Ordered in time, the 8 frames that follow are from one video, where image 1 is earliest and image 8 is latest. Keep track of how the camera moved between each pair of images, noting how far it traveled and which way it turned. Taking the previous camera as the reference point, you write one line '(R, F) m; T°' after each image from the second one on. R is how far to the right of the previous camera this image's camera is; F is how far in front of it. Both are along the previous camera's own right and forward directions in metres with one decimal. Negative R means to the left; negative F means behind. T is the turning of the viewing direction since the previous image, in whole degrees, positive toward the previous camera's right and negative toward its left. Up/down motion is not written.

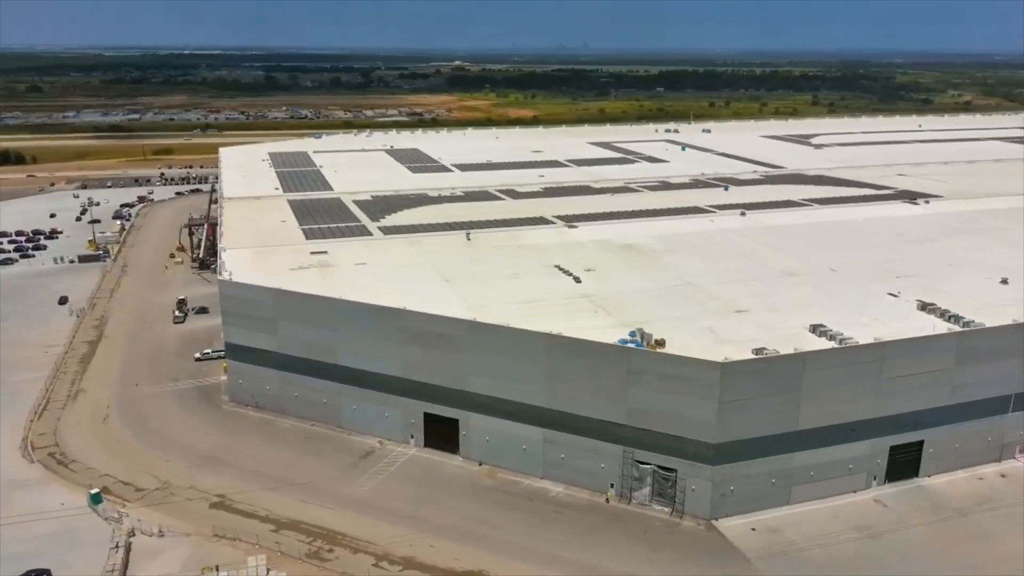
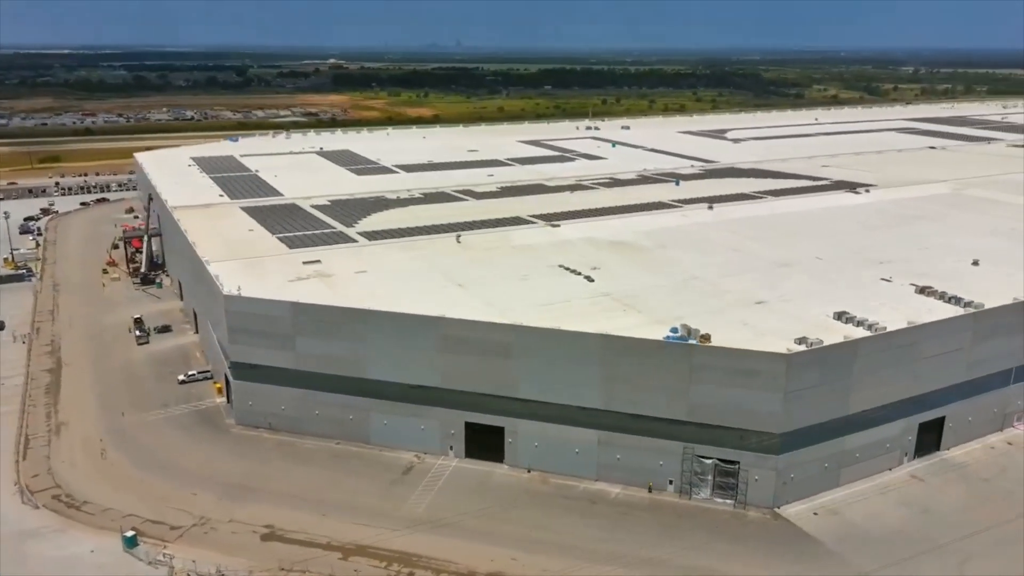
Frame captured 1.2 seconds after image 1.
(-4.9, +0.8) m; +8°
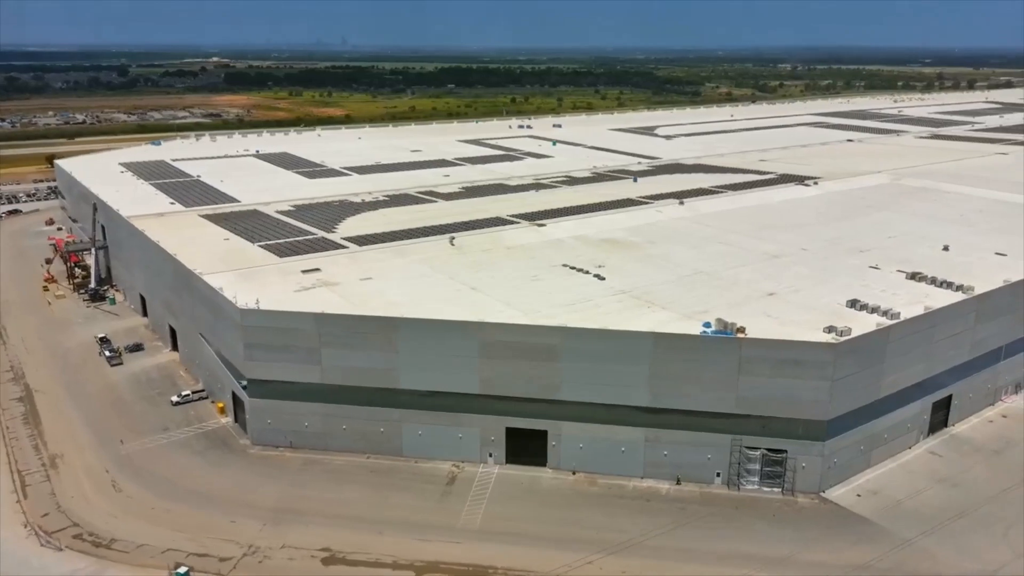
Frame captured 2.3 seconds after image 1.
(-4.3, +0.6) m; +7°
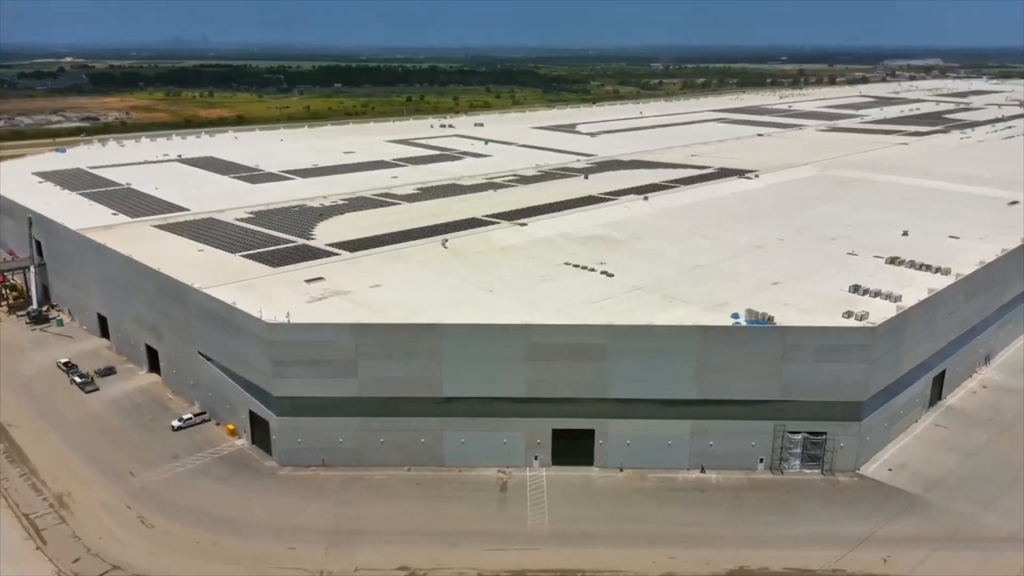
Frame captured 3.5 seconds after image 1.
(-4.8, +0.6) m; +8°
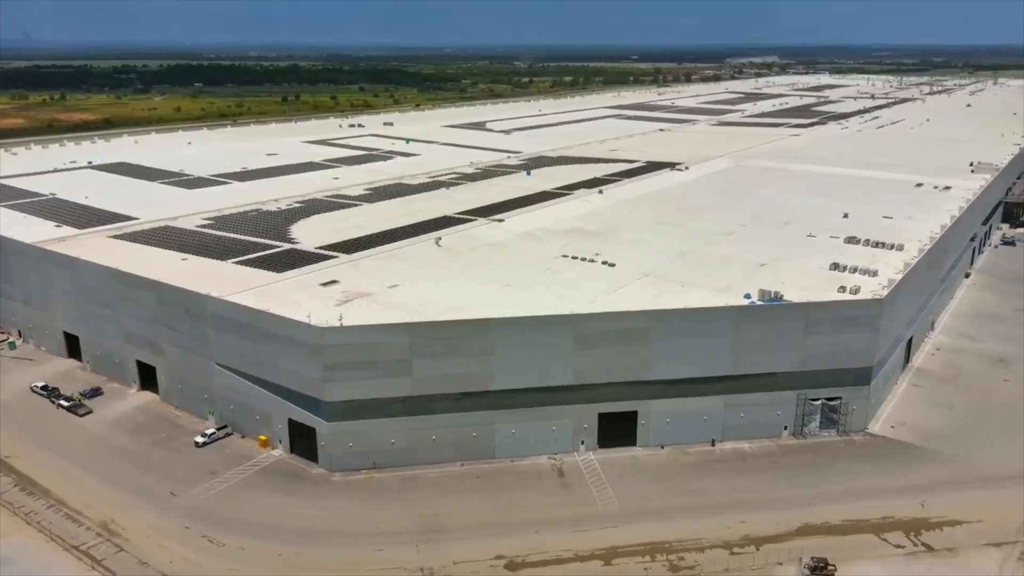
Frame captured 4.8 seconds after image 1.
(-5.5, -0.2) m; +10°
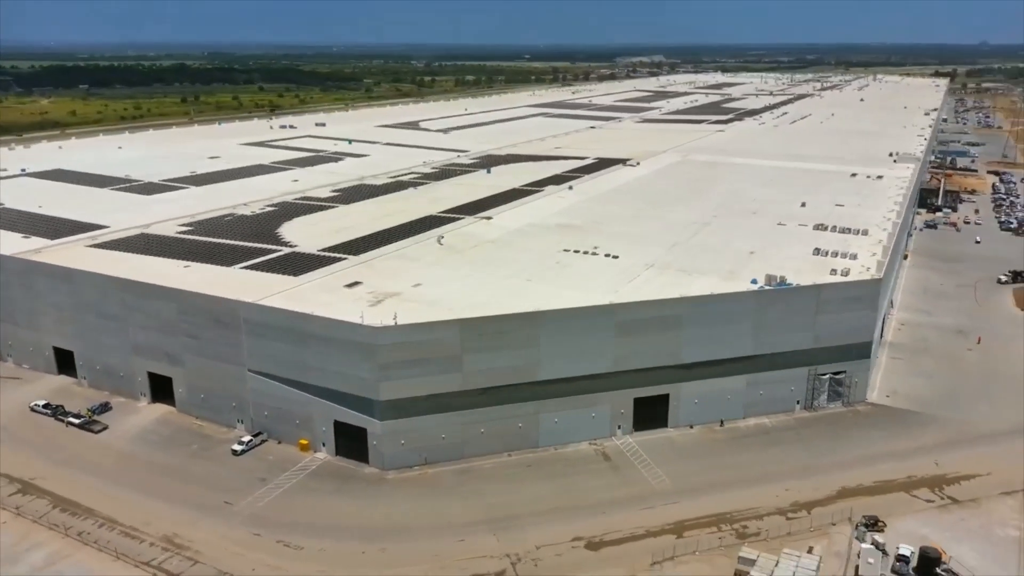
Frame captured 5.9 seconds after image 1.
(-4.5, -0.4) m; +7°
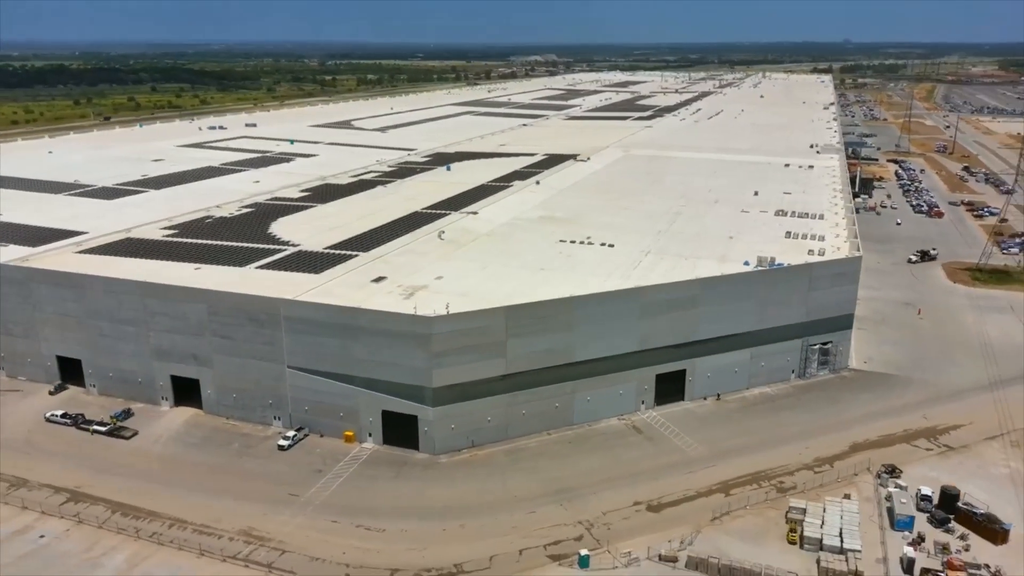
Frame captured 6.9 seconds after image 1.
(-4.5, -1.1) m; +7°
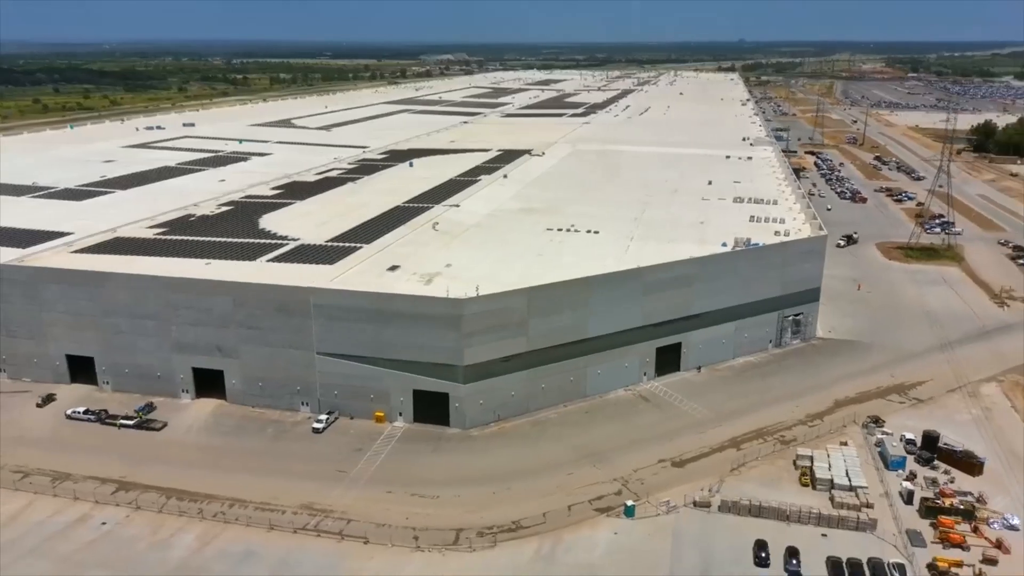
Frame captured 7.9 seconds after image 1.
(-3.6, -1.6) m; +6°
